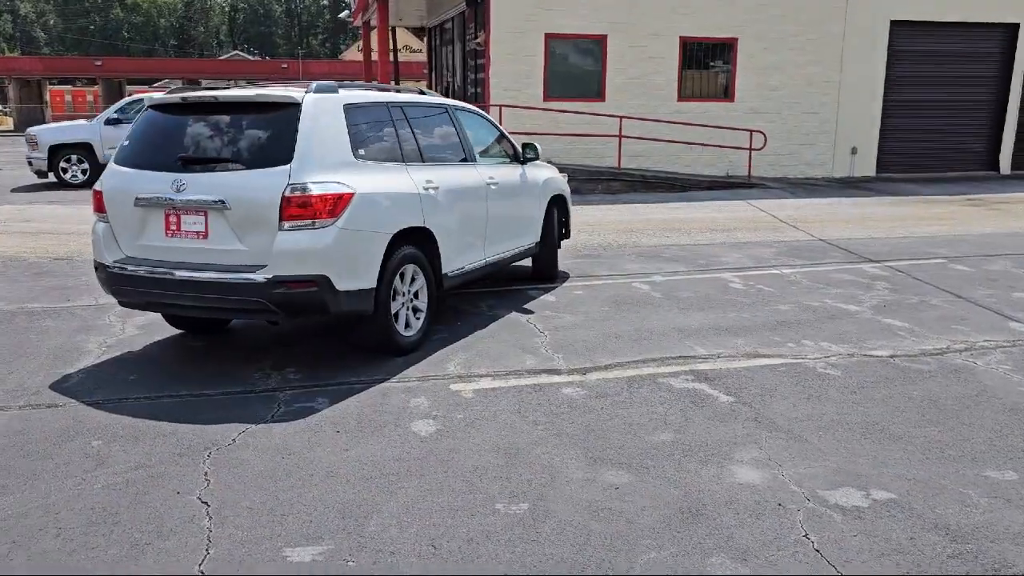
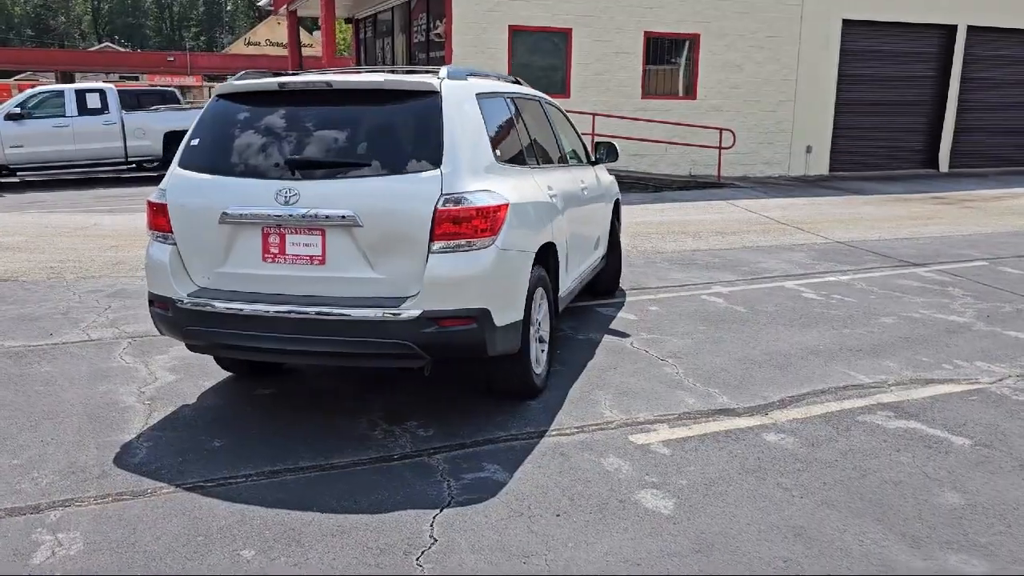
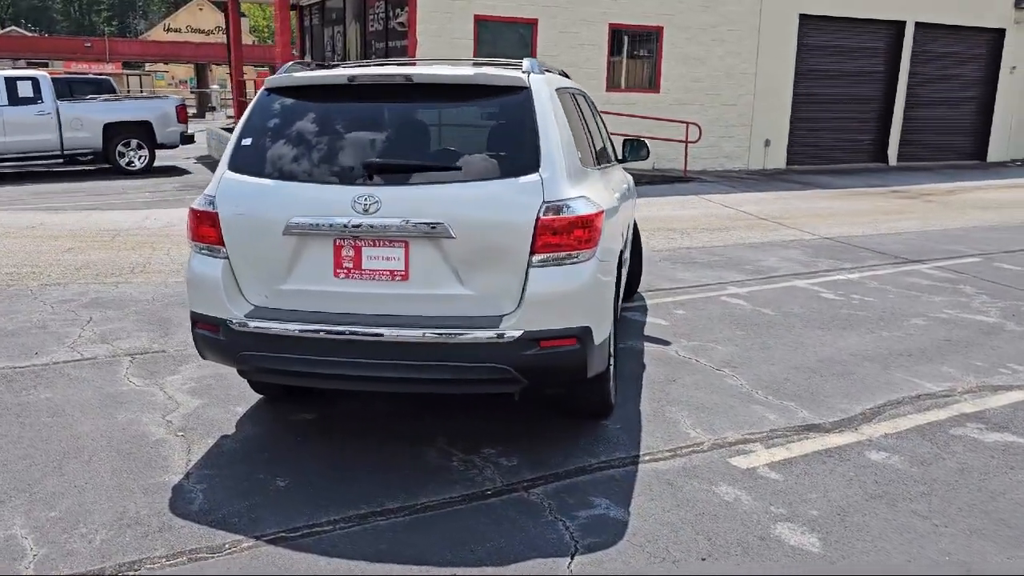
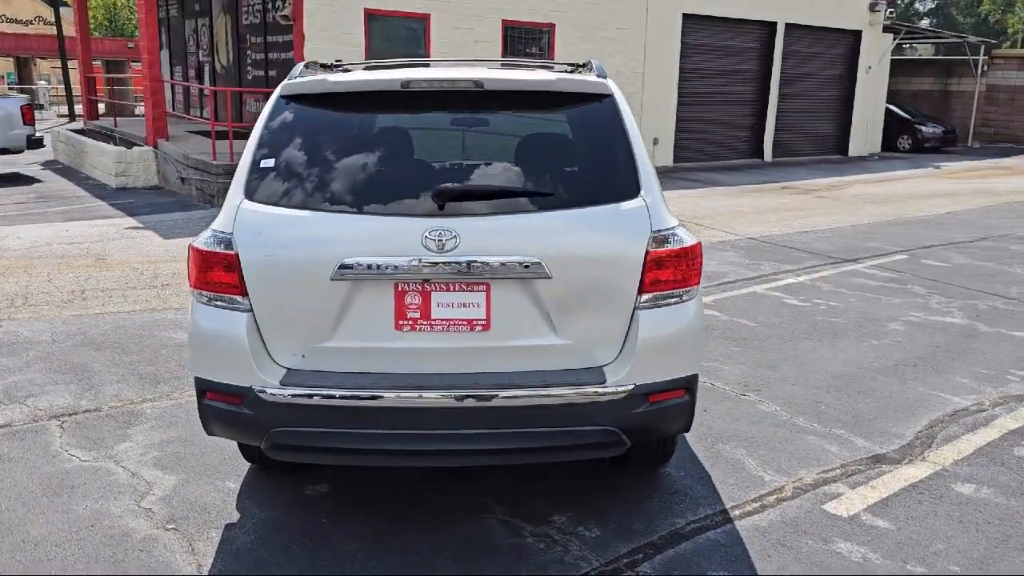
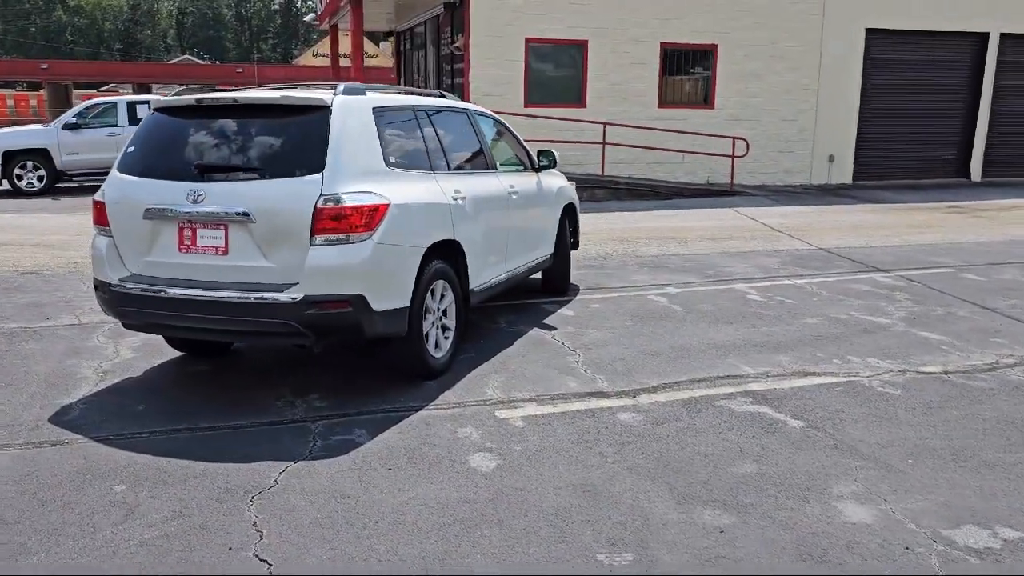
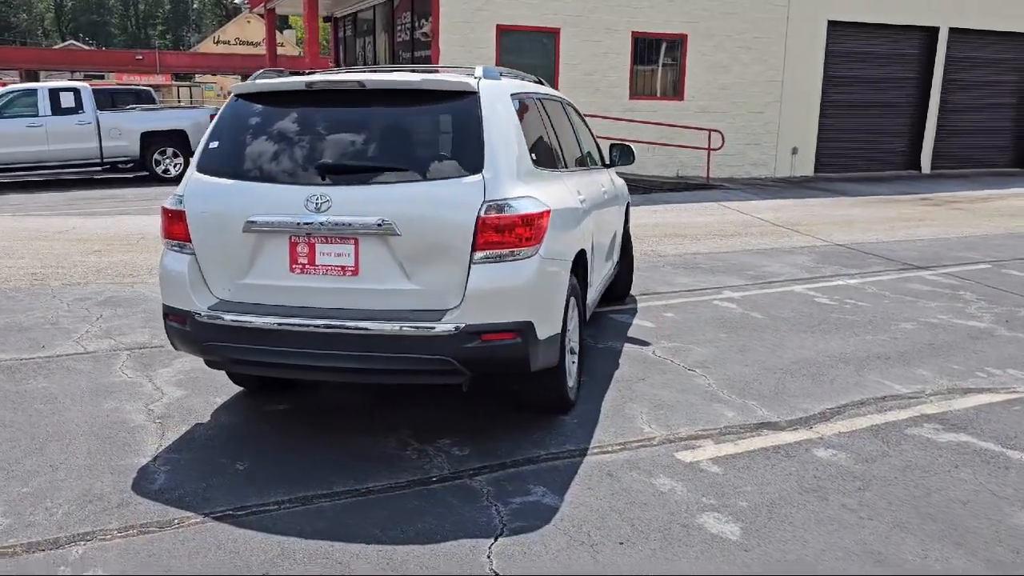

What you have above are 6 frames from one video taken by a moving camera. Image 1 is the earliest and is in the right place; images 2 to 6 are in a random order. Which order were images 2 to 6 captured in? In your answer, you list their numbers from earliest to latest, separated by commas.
5, 2, 6, 3, 4
